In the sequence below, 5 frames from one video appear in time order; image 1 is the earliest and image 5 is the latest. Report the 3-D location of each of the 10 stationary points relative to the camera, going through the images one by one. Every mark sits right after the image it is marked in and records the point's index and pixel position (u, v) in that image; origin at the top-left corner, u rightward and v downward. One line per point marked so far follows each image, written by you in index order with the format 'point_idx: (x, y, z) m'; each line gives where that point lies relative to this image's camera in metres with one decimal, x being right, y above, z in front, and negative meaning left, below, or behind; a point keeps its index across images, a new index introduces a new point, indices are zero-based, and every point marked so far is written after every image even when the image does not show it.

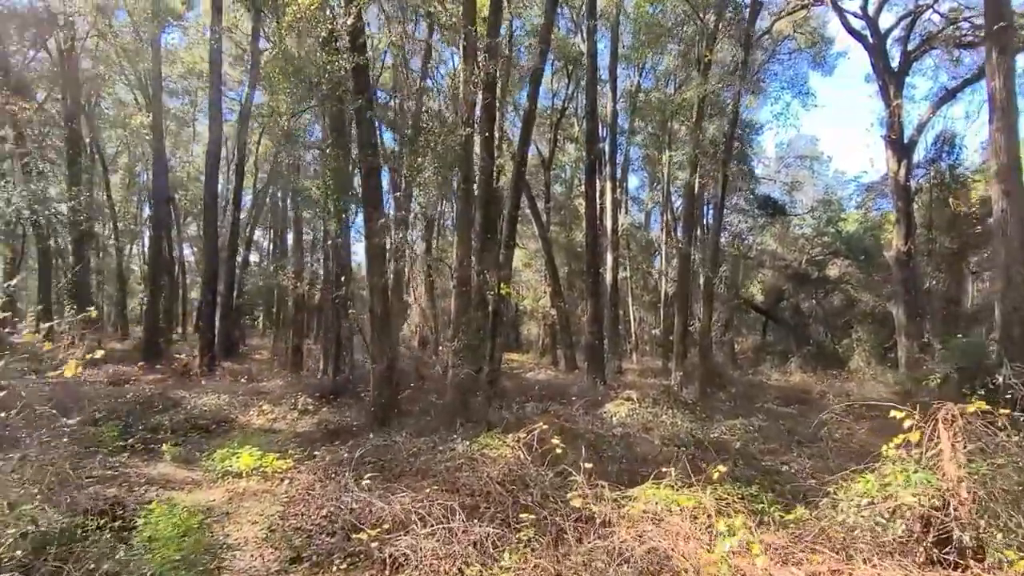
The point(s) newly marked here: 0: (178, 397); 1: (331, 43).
0: (-5.2, -1.7, +11.3) m
1: (-2.3, +3.2, +9.3) m
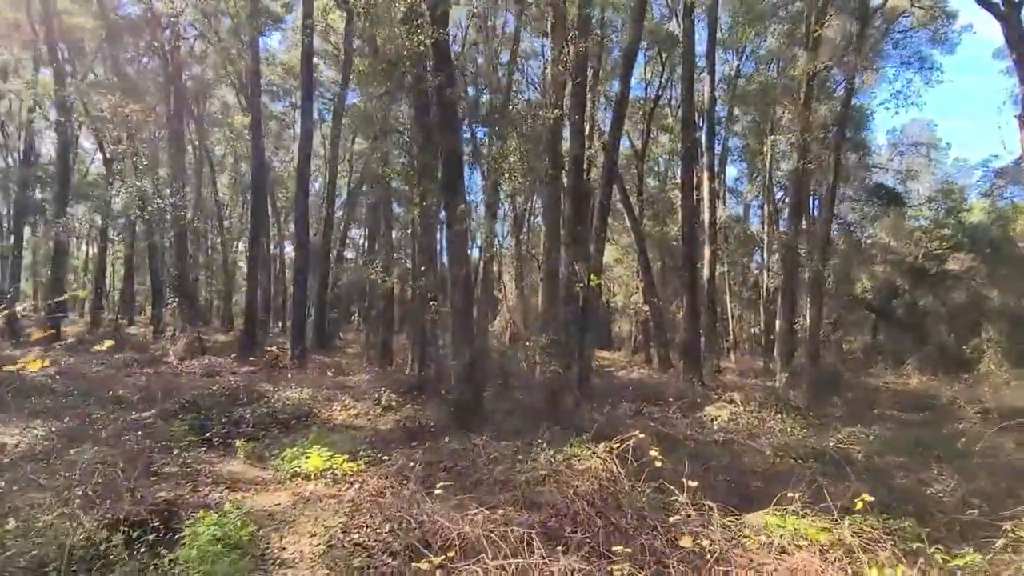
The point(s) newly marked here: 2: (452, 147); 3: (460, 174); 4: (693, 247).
0: (-3.8, -1.6, +11.2) m
1: (-1.2, +3.3, +8.9) m
2: (-0.7, +1.7, +8.5) m
3: (-0.6, +1.4, +8.6) m
4: (+4.8, +1.1, +19.3) m
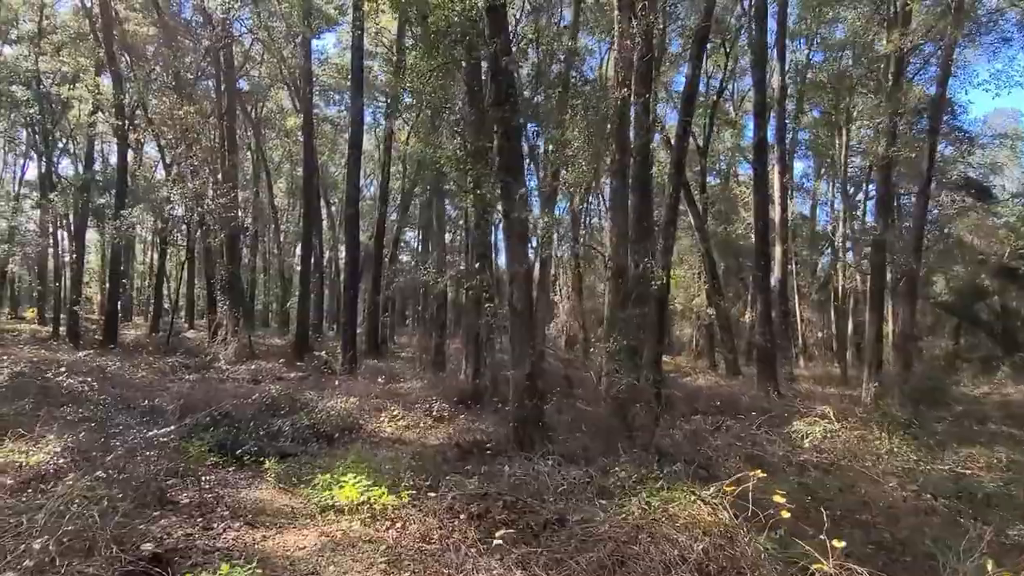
0: (-2.9, -1.6, +10.4) m
1: (-0.5, +3.3, +7.9) m
2: (0.0, +1.7, +7.5) m
3: (+0.1, +1.4, +7.6) m
4: (+6.3, +1.0, +17.9) m
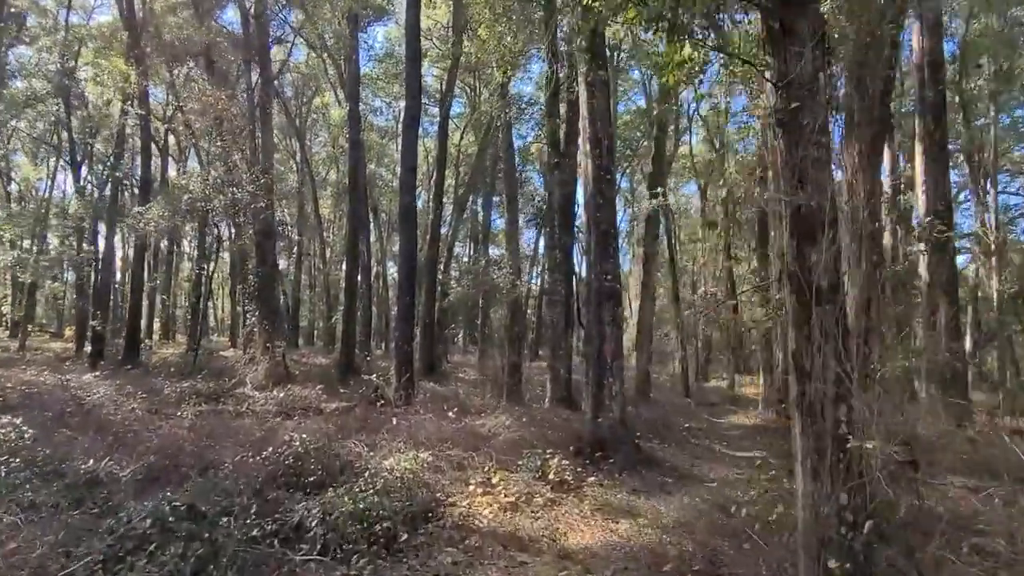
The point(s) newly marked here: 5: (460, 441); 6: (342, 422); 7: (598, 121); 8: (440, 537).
0: (-1.5, -1.5, +6.7) m
1: (+0.8, +3.4, +4.2) m
2: (+1.2, +1.8, +3.7) m
3: (+1.3, +1.5, +3.8) m
4: (+8.2, +1.0, +13.7) m
5: (-0.6, -1.7, +7.8) m
6: (-2.1, -1.6, +8.8) m
7: (+1.0, +1.9, +8.3) m
8: (-0.5, -1.6, +4.8) m
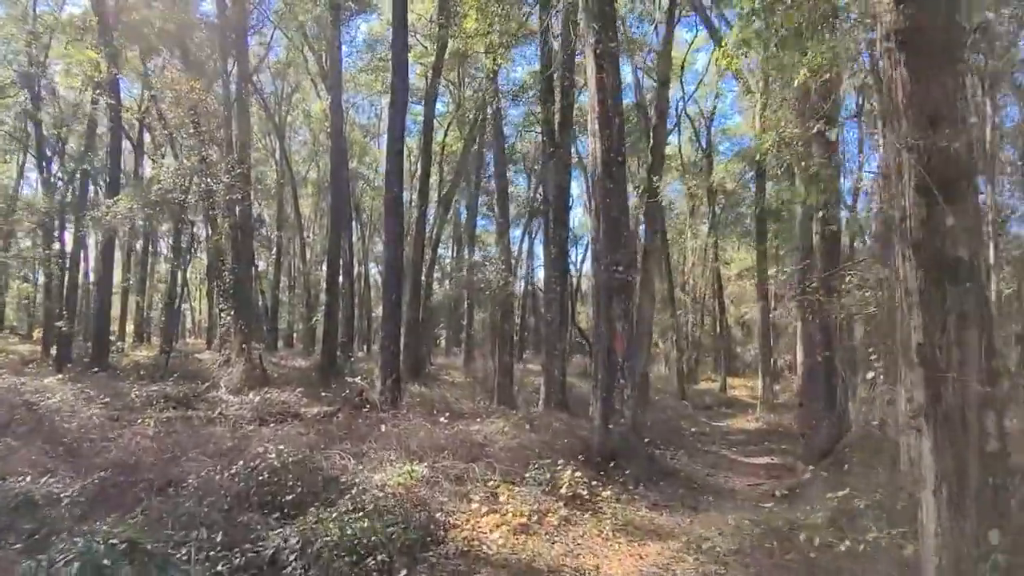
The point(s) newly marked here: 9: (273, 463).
0: (-1.4, -1.4, +5.9) m
1: (+0.9, +3.5, +3.5) m
2: (+1.4, +1.9, +2.9) m
3: (+1.5, +1.6, +3.1) m
4: (+8.0, +1.1, +13.1) m
5: (-0.5, -1.6, +7.0) m
6: (-2.1, -1.5, +8.0) m
7: (+1.0, +2.0, +7.6) m
8: (-0.4, -1.5, +4.1) m
9: (-1.7, -1.3, +5.2) m
